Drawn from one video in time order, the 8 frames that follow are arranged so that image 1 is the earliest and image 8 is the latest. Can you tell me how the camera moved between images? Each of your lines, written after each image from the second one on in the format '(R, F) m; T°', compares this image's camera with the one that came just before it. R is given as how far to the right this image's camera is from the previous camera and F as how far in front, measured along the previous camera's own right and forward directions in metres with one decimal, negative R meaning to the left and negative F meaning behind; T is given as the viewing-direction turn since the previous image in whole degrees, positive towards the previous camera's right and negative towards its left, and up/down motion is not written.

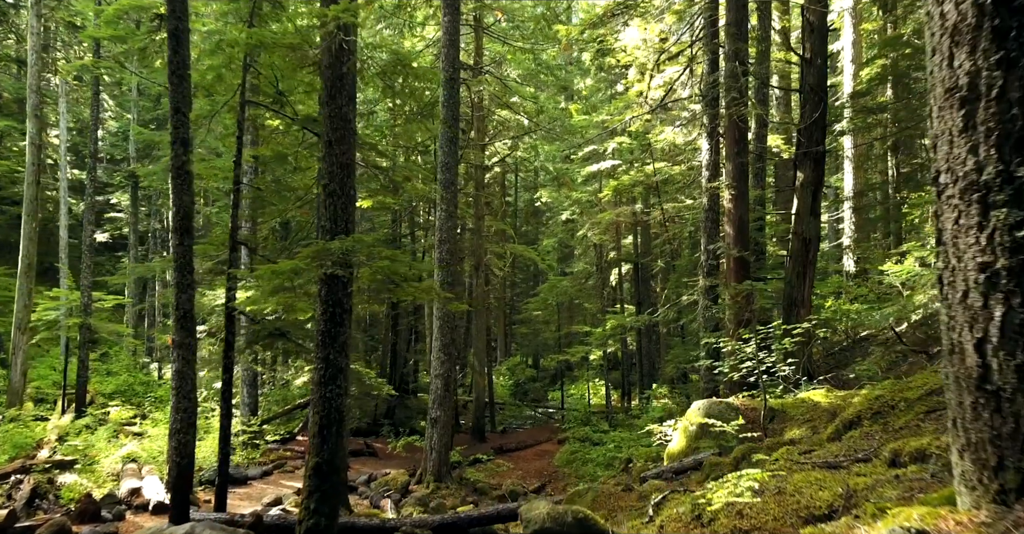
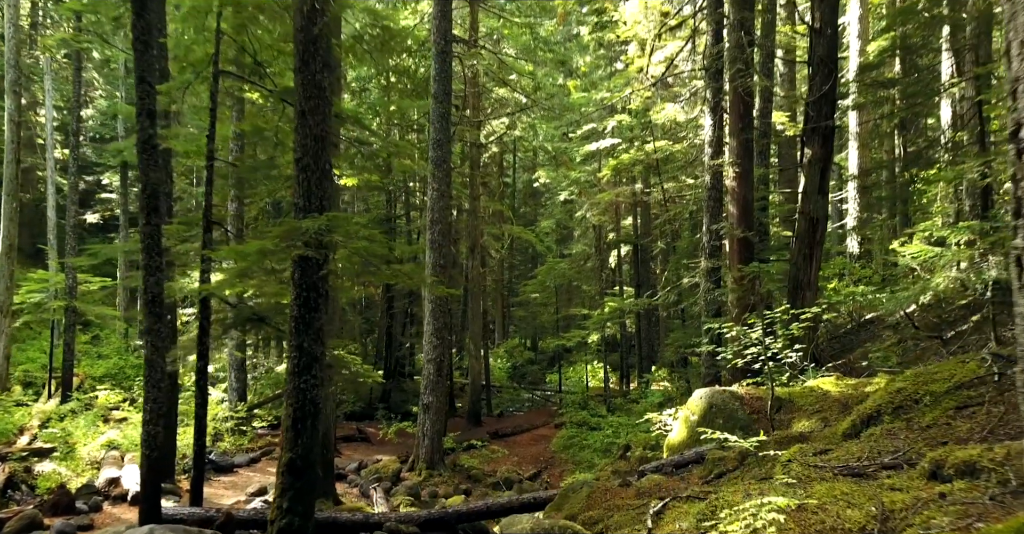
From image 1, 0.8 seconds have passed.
(+0.1, +0.6) m; 0°
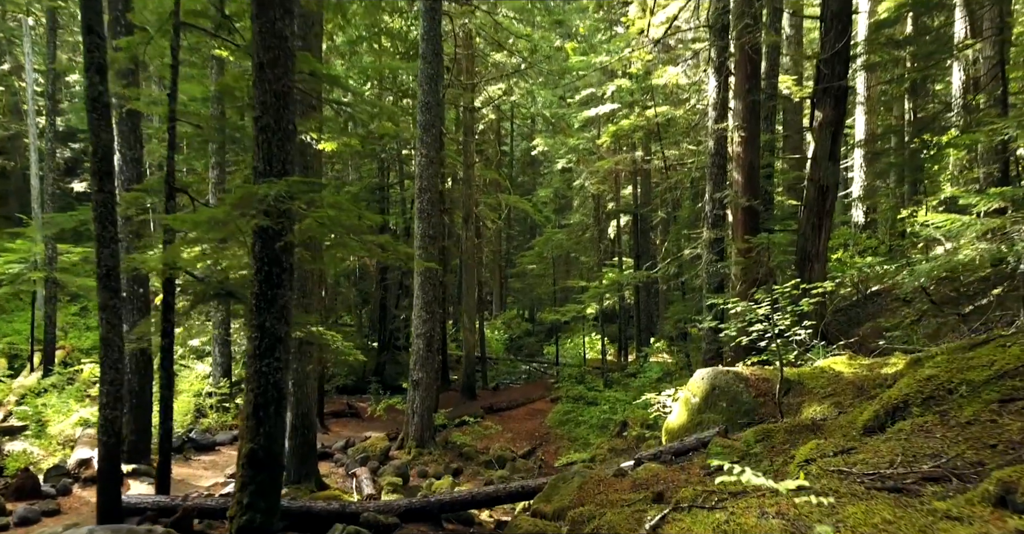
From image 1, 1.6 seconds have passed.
(+0.1, +0.8) m; 0°
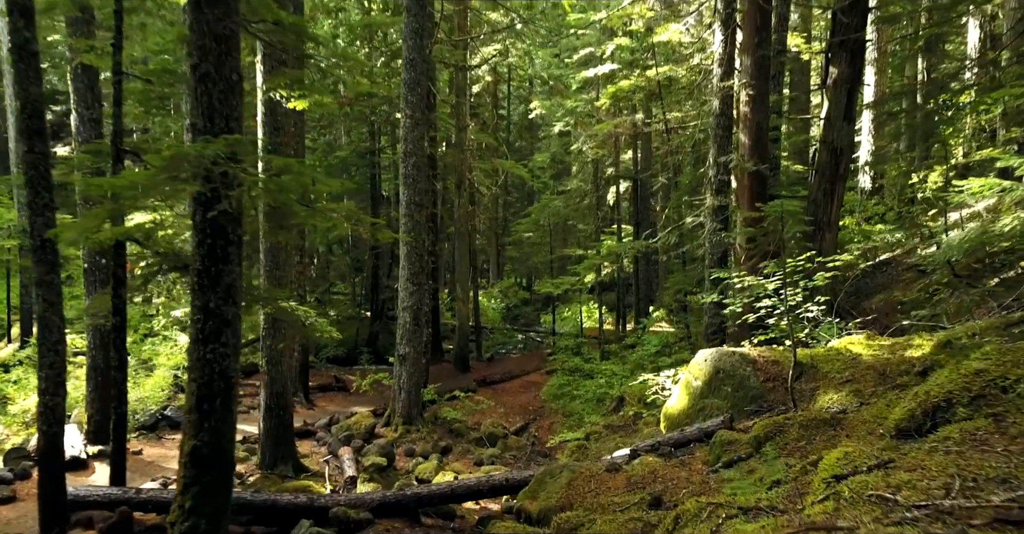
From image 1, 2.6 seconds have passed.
(+0.2, +0.9) m; 0°
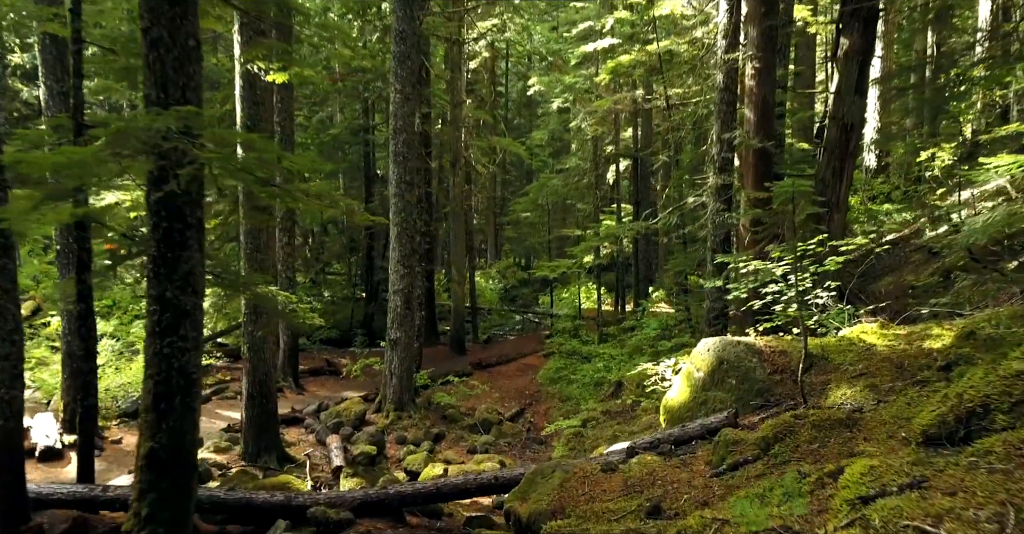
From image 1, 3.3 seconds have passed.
(+0.1, +0.6) m; 0°
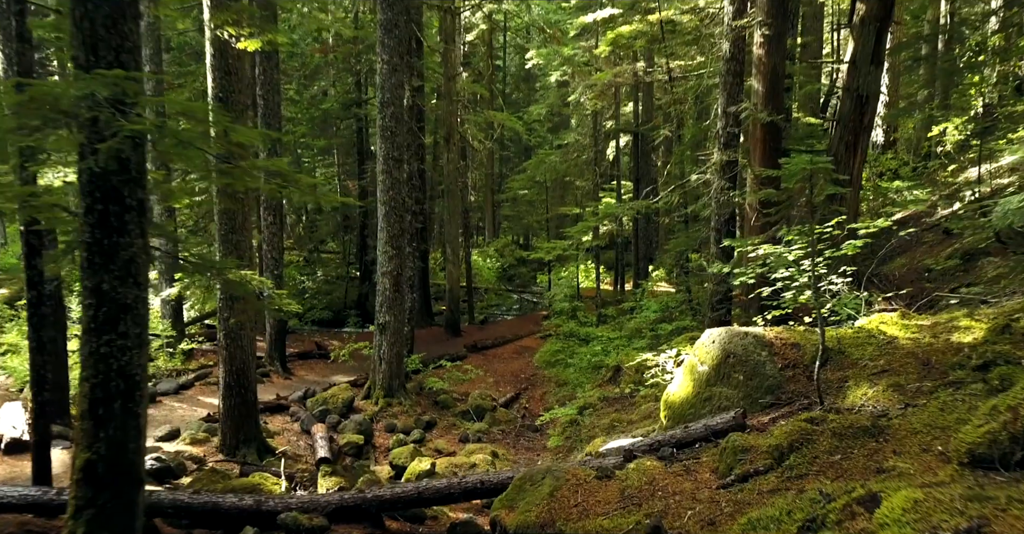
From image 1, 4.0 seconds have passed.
(+0.1, +0.7) m; 0°
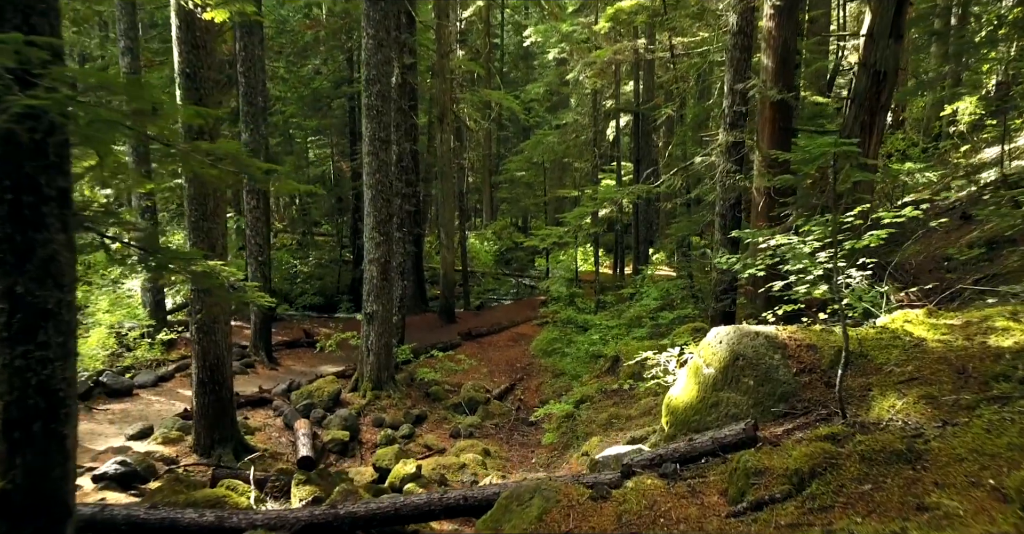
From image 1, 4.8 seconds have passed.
(+0.1, +0.7) m; 0°
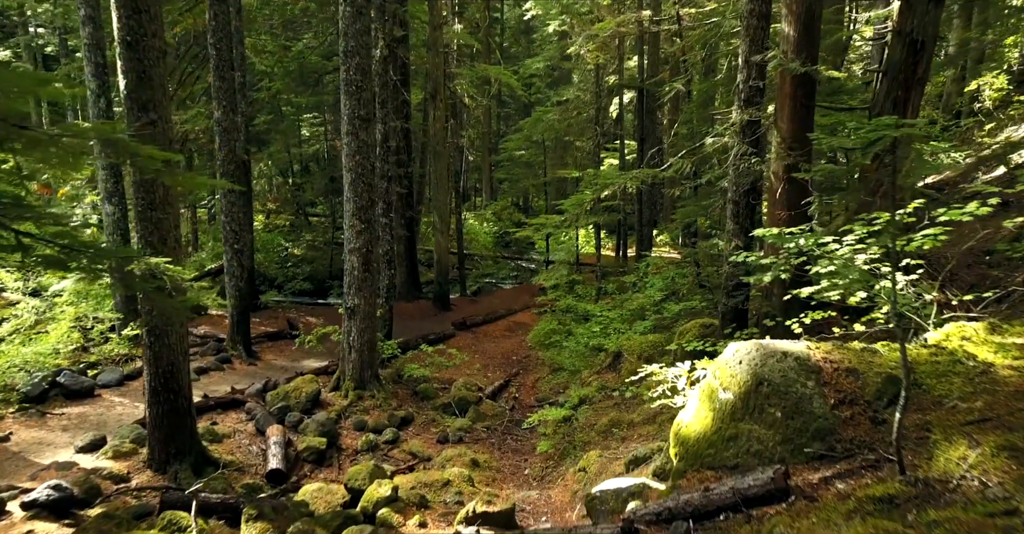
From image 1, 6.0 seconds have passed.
(+0.2, +1.1) m; 0°
